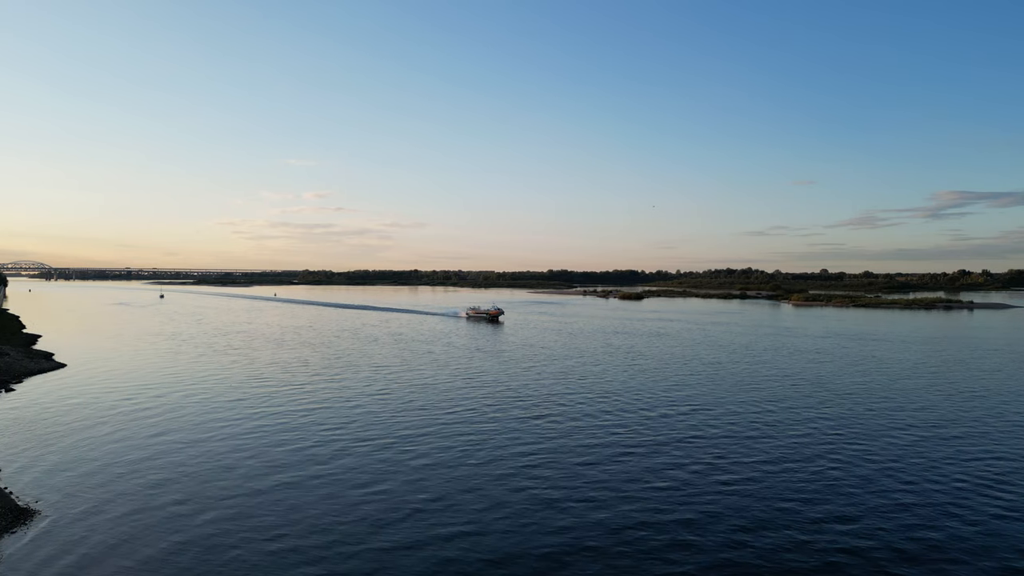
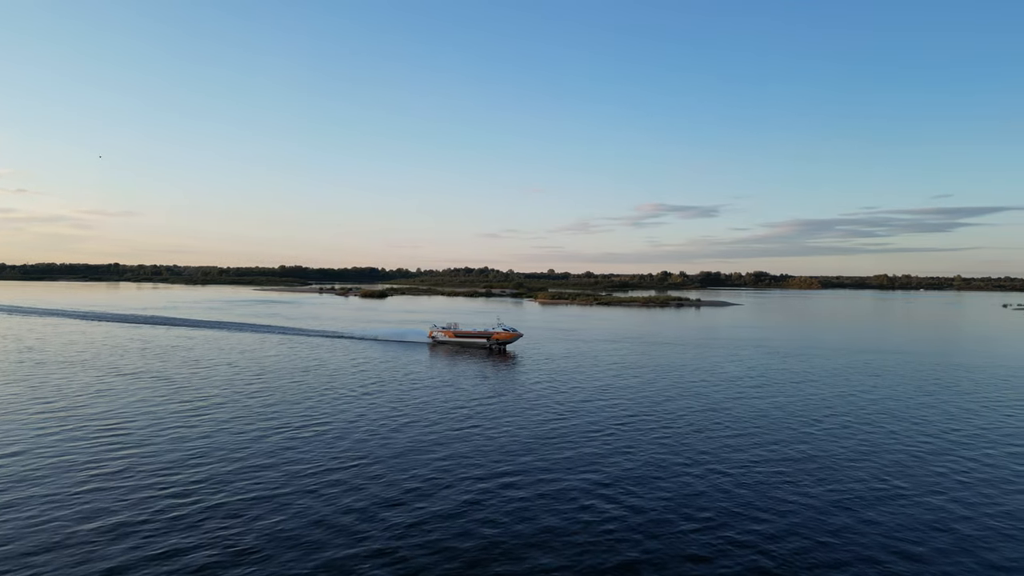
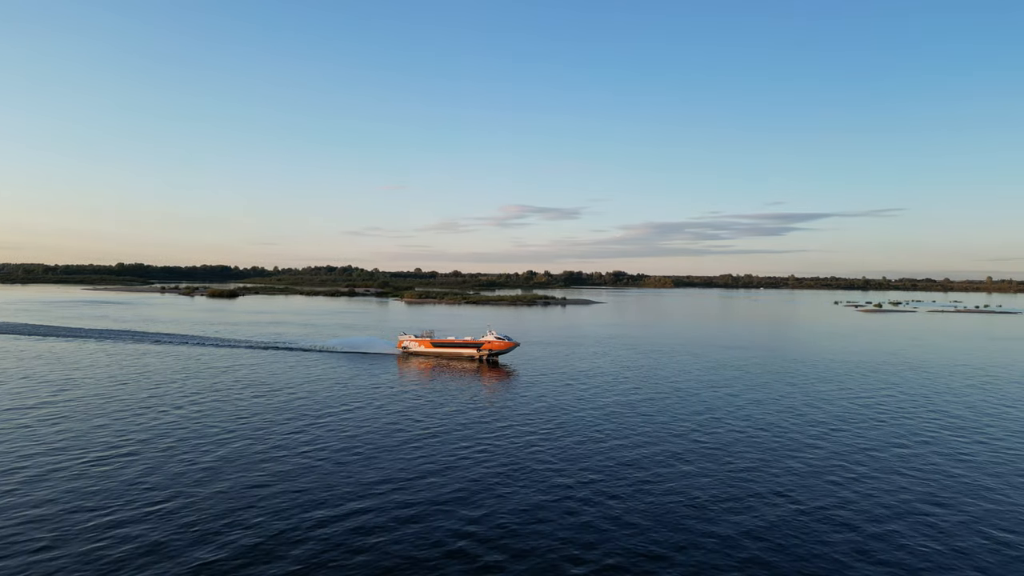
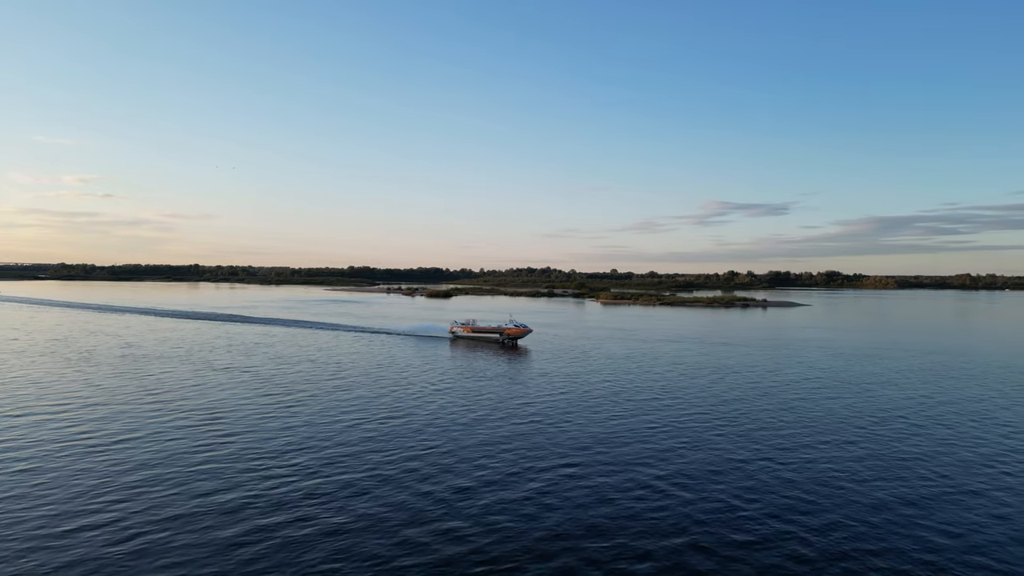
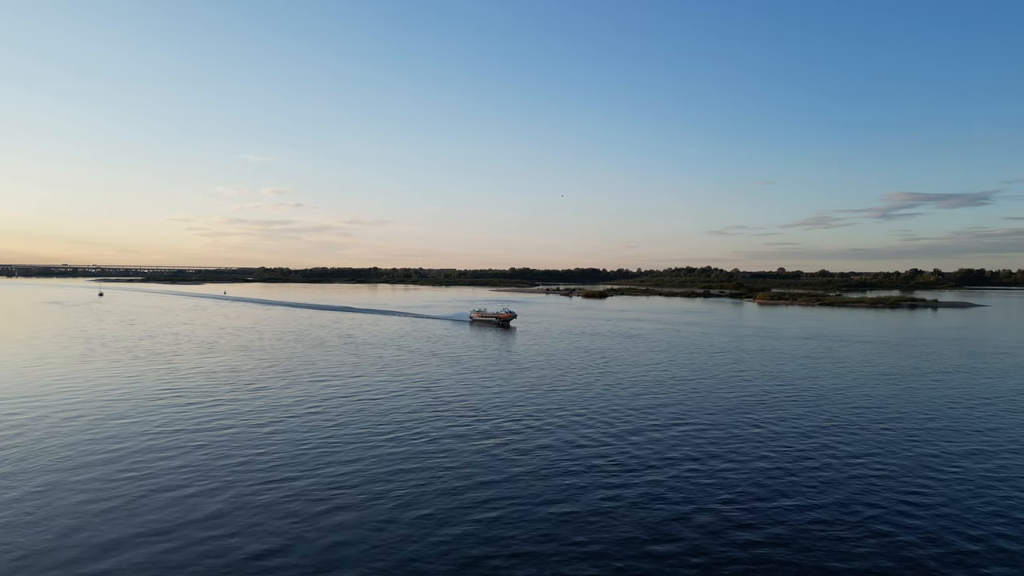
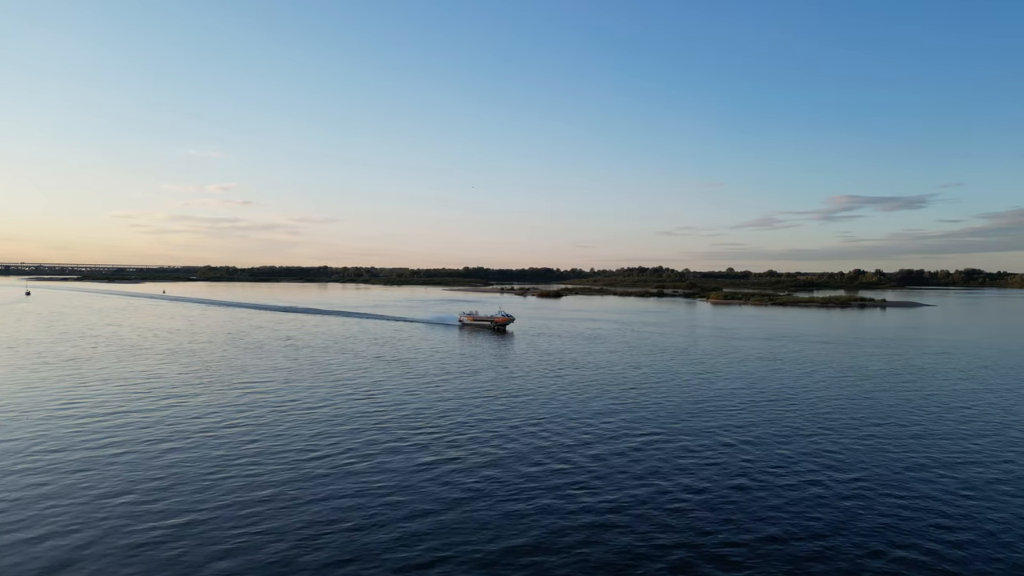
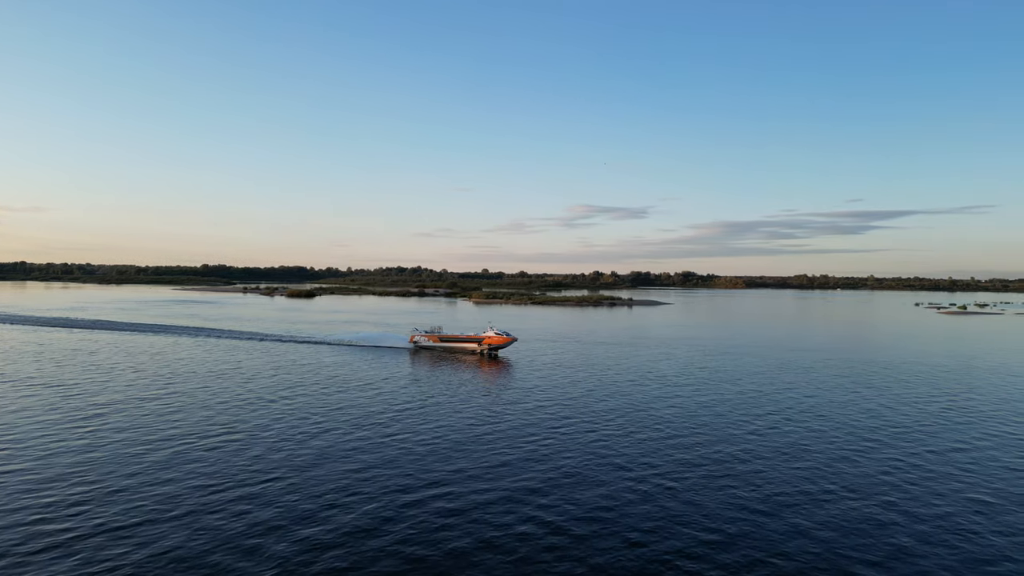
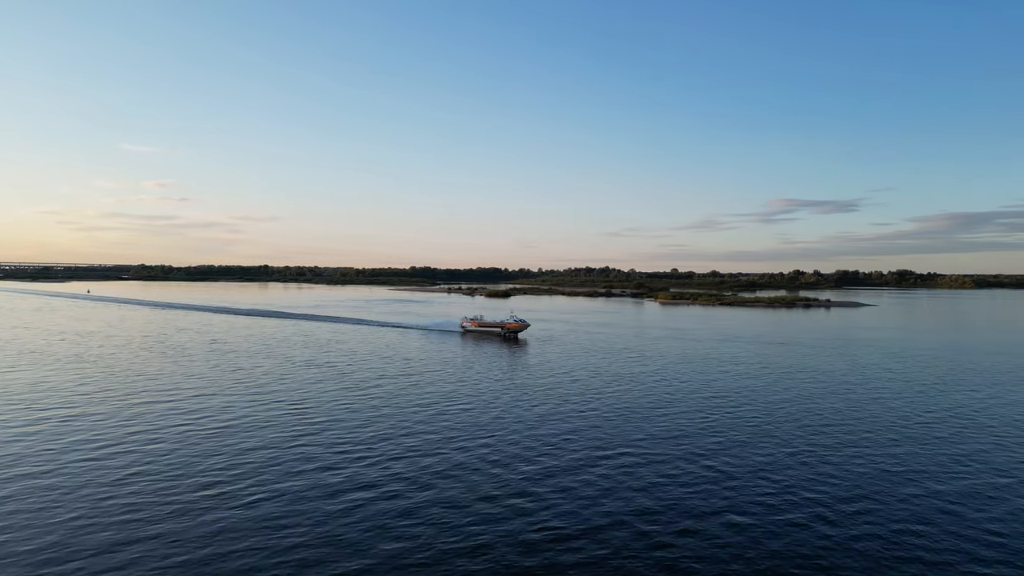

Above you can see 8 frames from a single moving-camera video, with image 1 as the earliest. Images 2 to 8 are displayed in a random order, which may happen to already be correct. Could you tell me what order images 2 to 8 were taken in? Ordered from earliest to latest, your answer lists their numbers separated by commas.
5, 6, 8, 4, 2, 7, 3
